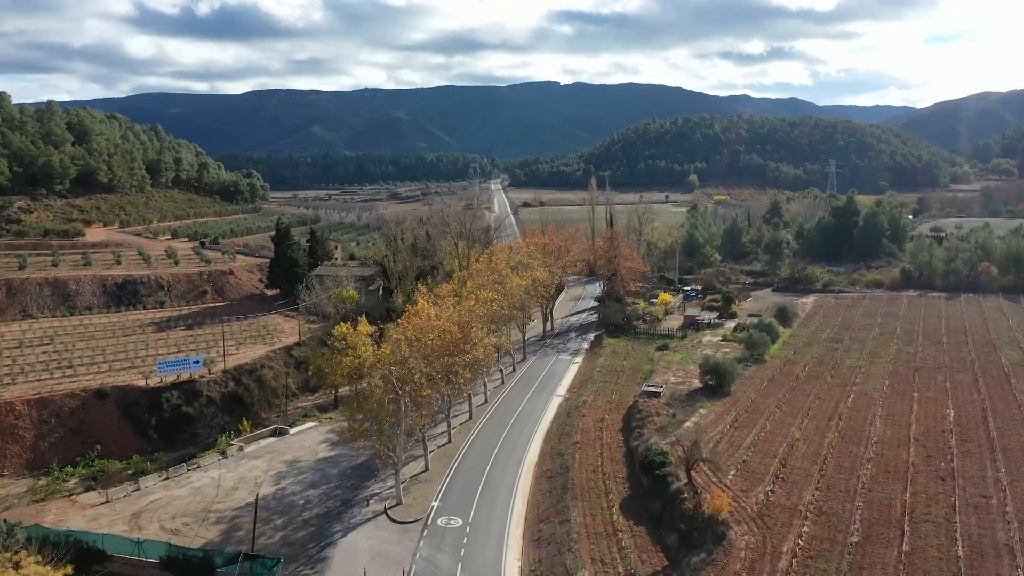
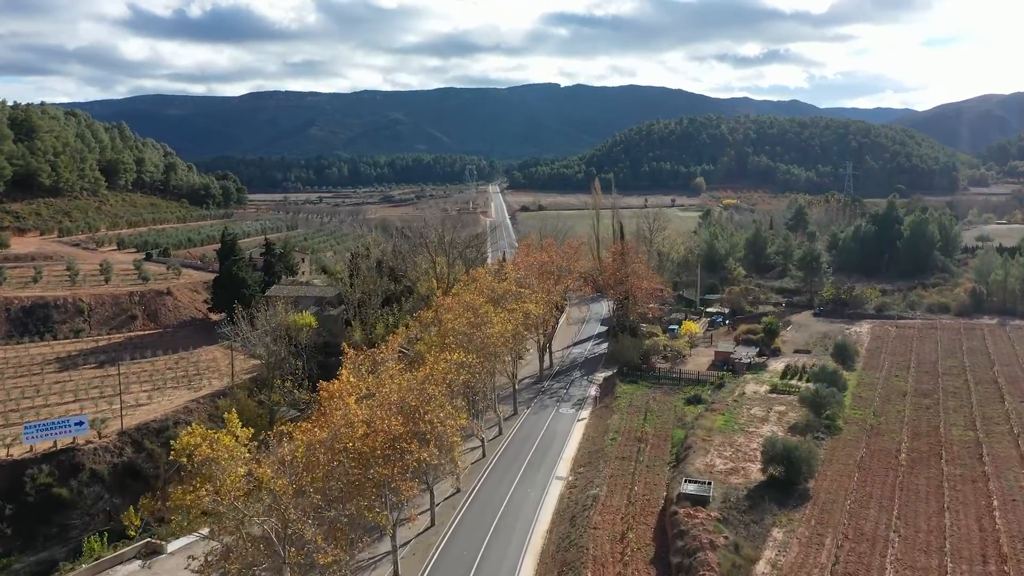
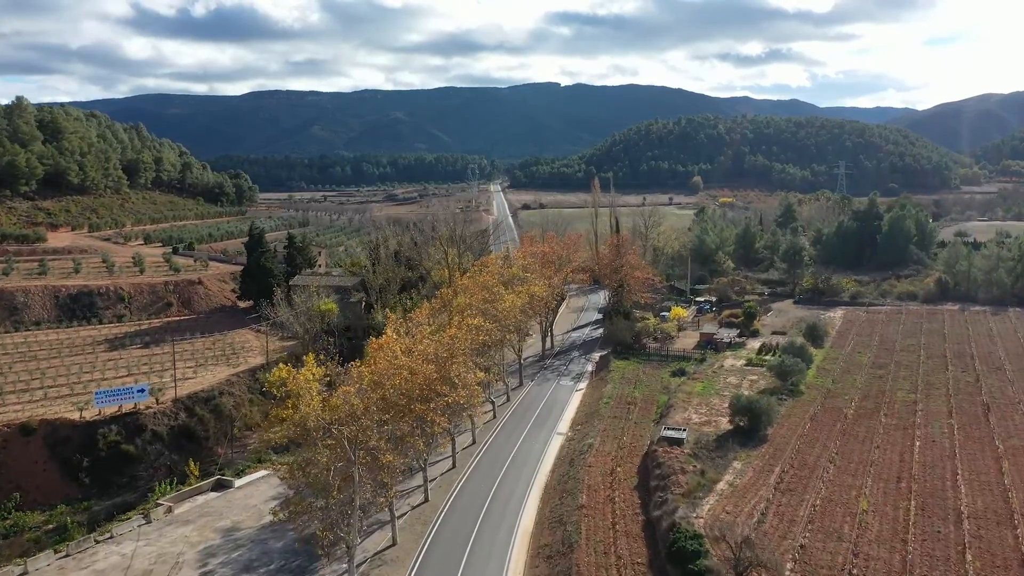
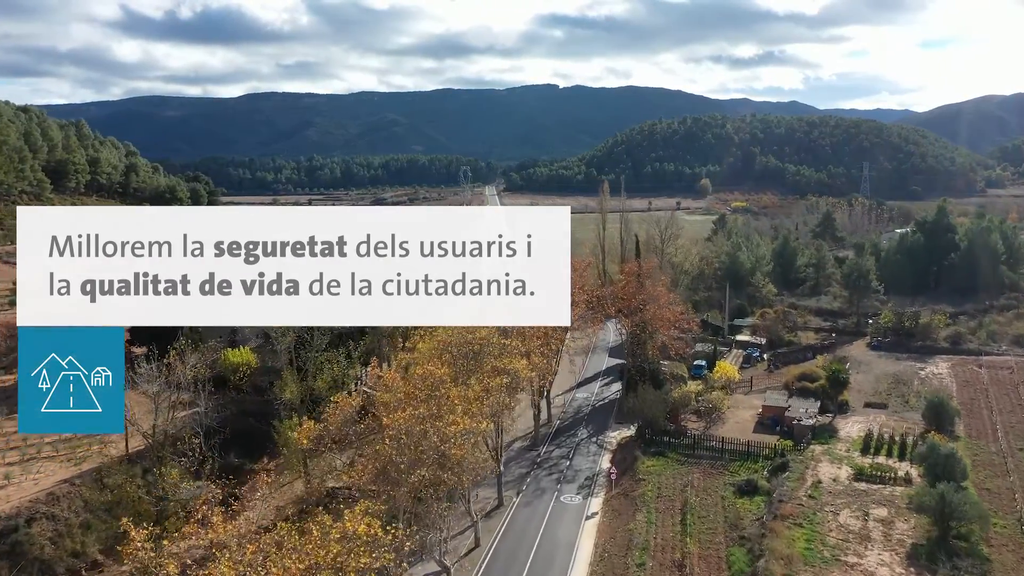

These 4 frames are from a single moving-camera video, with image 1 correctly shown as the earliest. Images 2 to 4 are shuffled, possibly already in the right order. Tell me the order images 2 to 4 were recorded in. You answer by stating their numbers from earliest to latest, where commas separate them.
3, 2, 4
